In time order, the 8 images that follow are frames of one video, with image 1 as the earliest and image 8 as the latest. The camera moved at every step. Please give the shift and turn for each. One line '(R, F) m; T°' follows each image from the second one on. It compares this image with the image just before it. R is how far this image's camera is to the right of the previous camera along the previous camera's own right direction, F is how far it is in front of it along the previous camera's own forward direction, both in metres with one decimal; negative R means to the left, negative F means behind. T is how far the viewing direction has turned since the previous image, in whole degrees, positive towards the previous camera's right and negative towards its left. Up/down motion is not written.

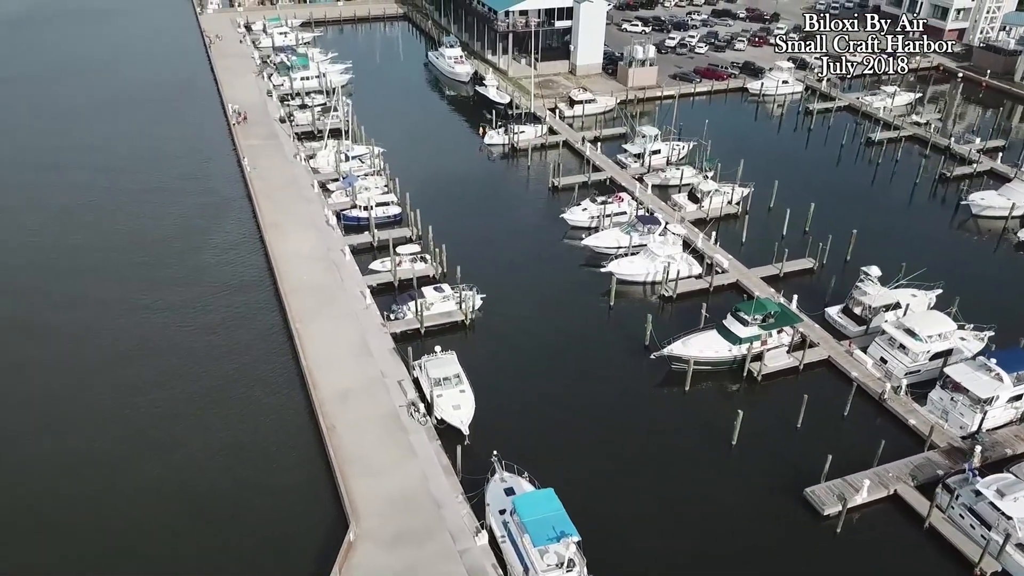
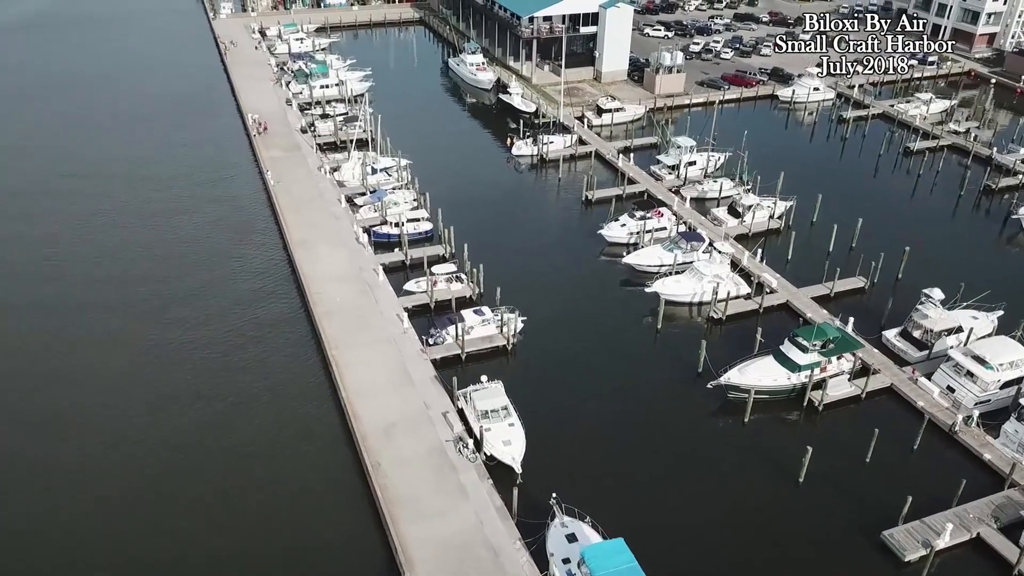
(-1.8, +1.6) m; 0°
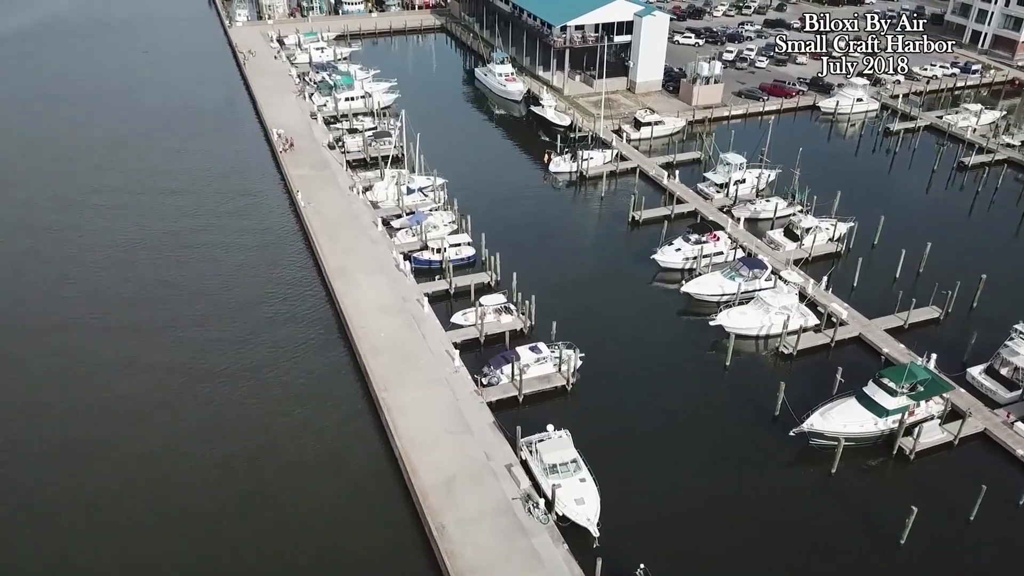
(-2.2, +2.4) m; 0°
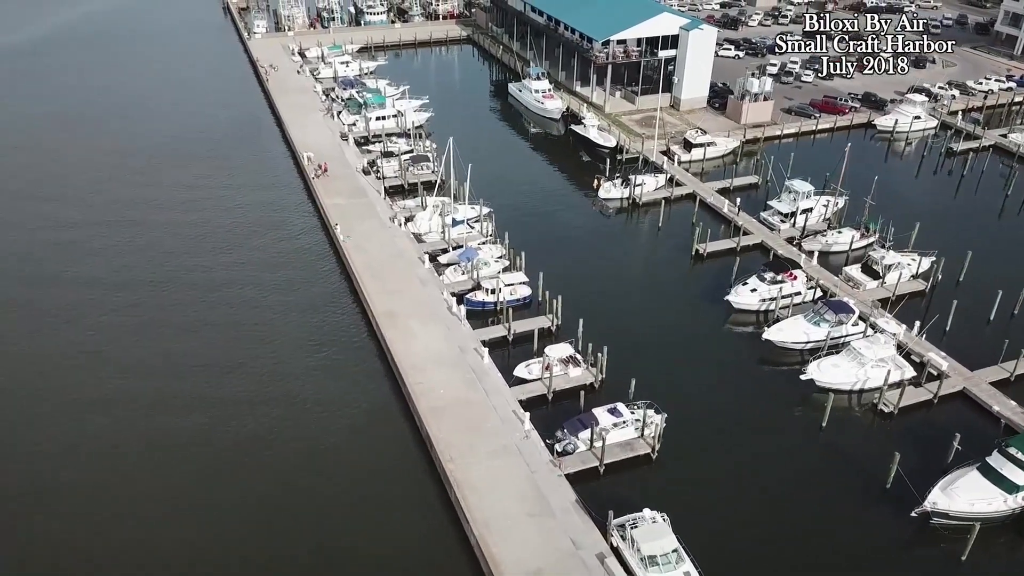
(-2.6, +3.2) m; 0°
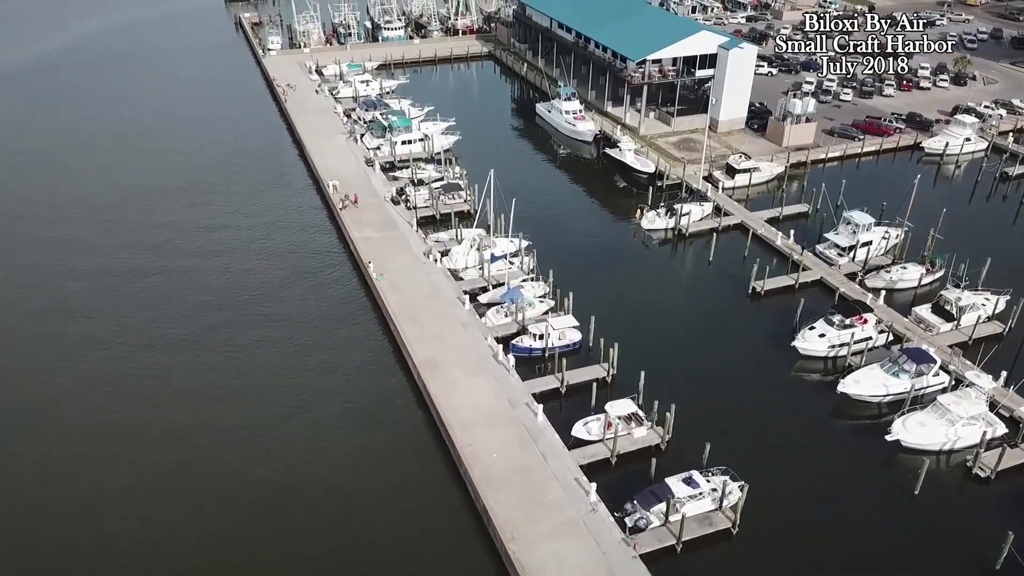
(-2.0, +2.6) m; 0°
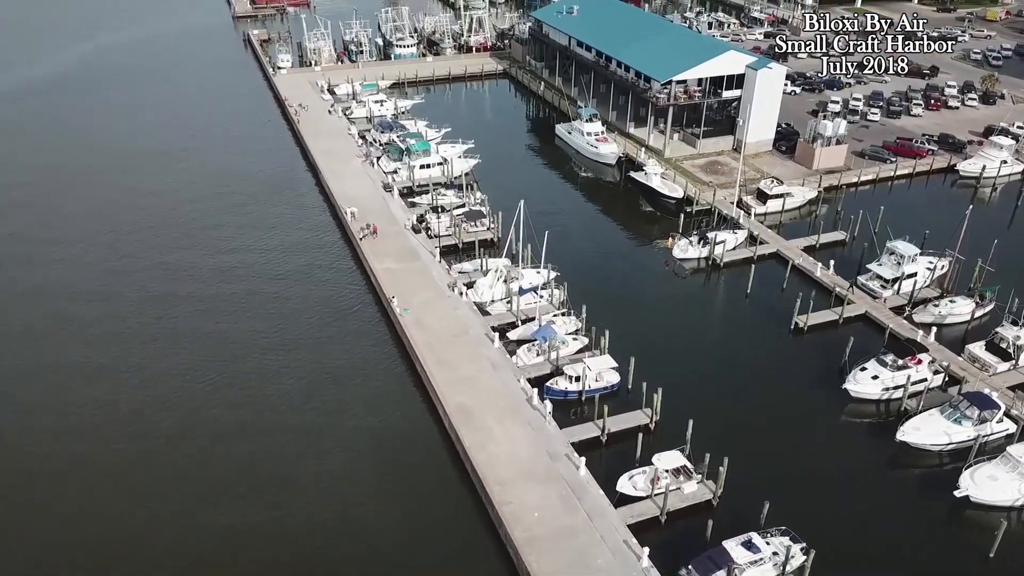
(-1.3, +1.9) m; 0°
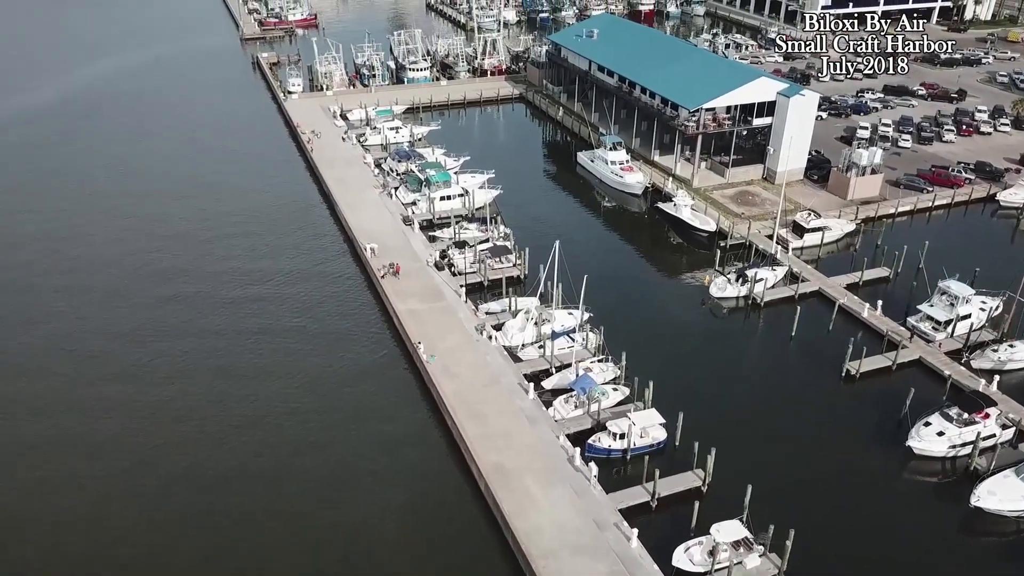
(-1.4, +2.1) m; 0°
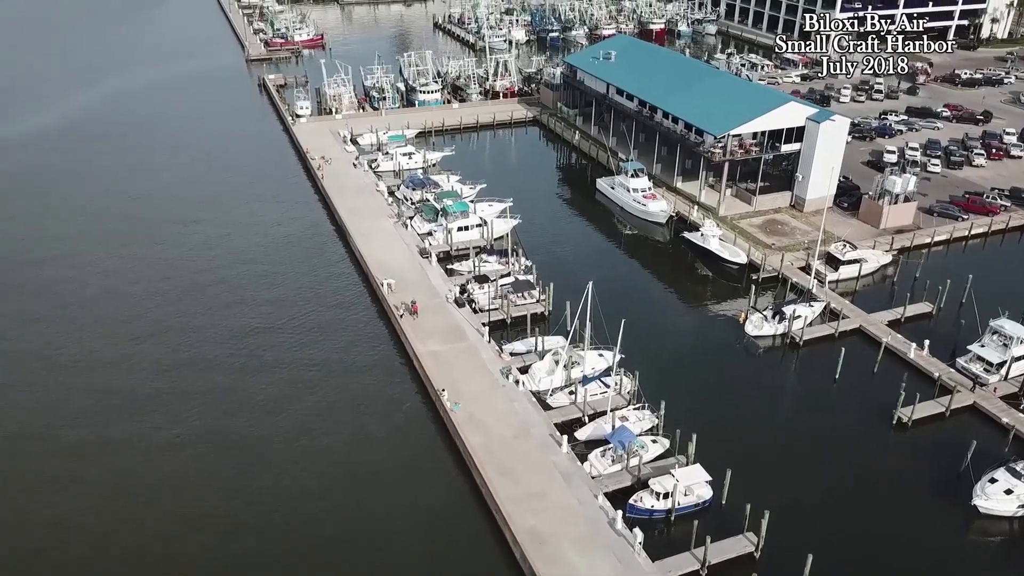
(-1.1, +2.0) m; 0°
